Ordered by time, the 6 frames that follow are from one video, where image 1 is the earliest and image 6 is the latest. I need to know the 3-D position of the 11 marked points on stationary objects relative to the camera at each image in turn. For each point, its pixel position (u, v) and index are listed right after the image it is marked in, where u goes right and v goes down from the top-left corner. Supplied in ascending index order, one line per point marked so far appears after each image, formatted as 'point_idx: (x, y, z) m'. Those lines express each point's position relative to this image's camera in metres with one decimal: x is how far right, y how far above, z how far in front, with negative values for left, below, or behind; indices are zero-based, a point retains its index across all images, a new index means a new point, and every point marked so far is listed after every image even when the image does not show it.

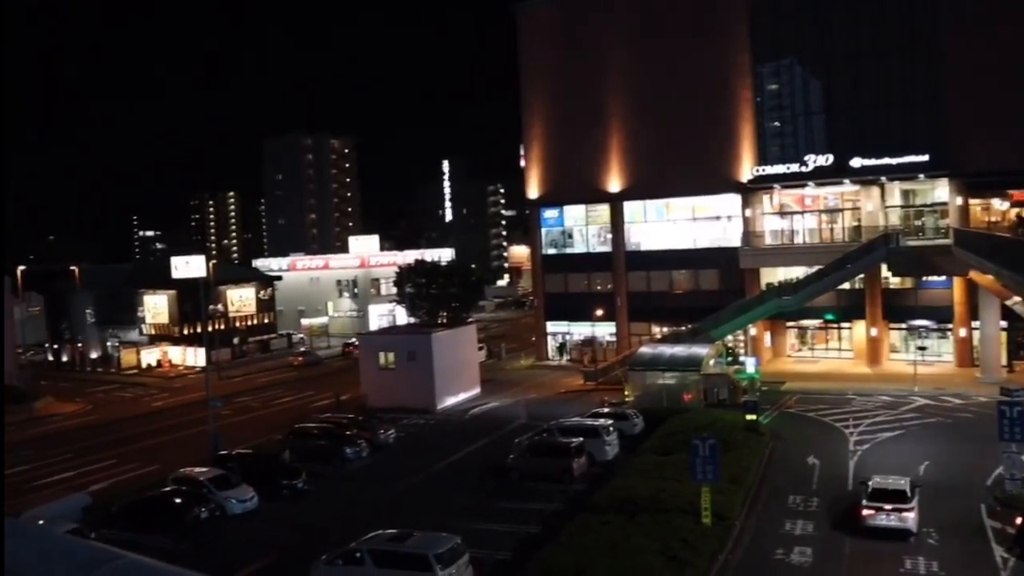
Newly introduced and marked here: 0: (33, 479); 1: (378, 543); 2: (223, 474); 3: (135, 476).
0: (-9.1, -3.6, +17.8) m
1: (-1.6, -3.1, +11.1) m
2: (-4.8, -3.1, +15.6) m
3: (-7.1, -3.6, +17.7) m
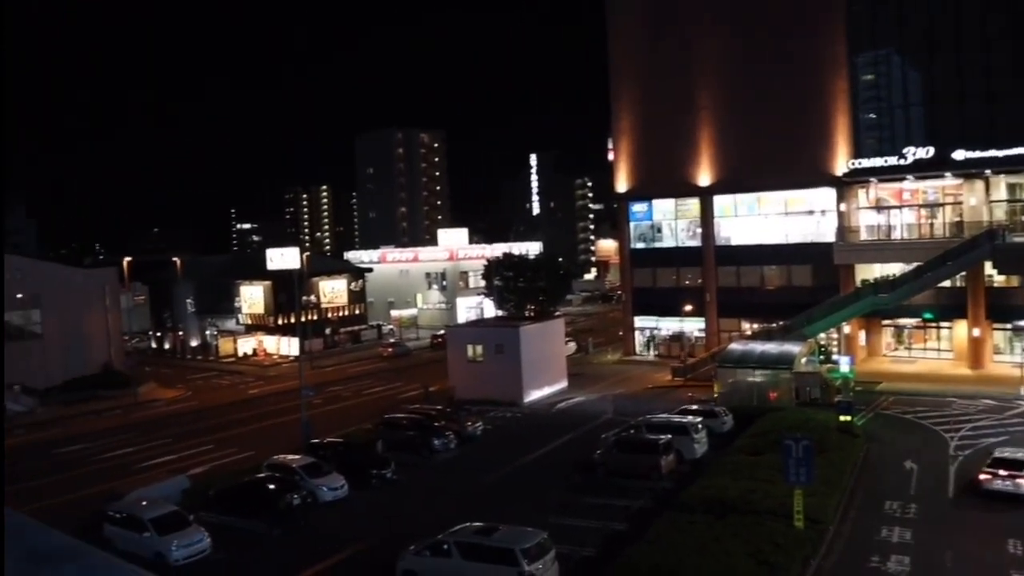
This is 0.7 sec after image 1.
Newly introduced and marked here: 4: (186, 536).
0: (-7.4, -3.4, +18.5) m
1: (-0.6, -3.0, +11.2) m
2: (-3.4, -3.0, +15.9) m
3: (-5.4, -3.4, +18.2) m
4: (-4.4, -3.4, +12.6) m
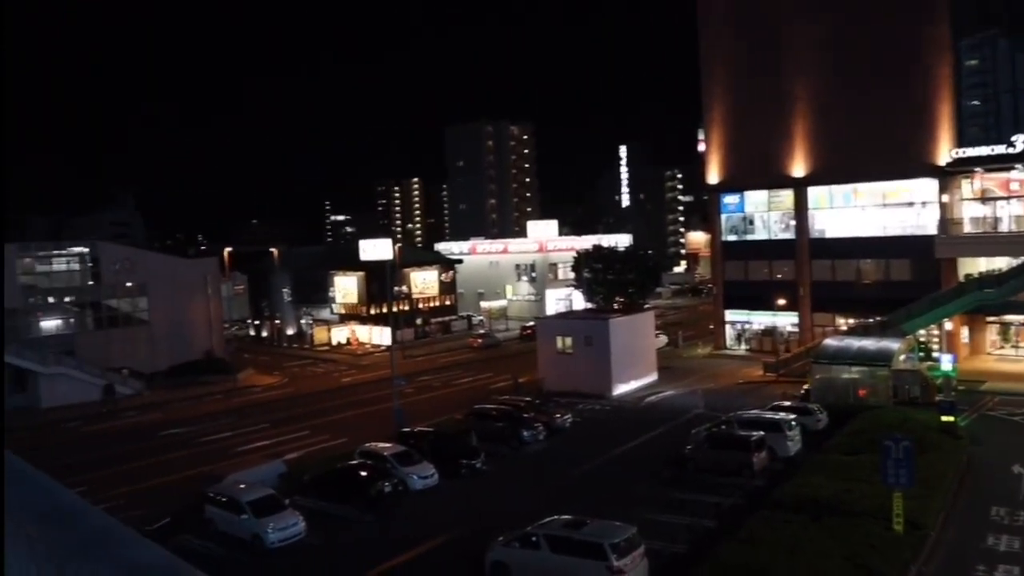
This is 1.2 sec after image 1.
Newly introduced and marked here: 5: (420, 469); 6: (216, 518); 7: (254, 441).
0: (-5.6, -3.2, +19.1) m
1: (+0.5, -2.9, +11.1) m
2: (-1.8, -2.8, +16.1) m
3: (-3.7, -3.2, +18.6) m
4: (-3.2, -3.2, +13.0) m
5: (-1.5, -3.0, +15.6) m
6: (-4.3, -3.3, +13.5) m
7: (-5.4, -3.2, +19.5) m
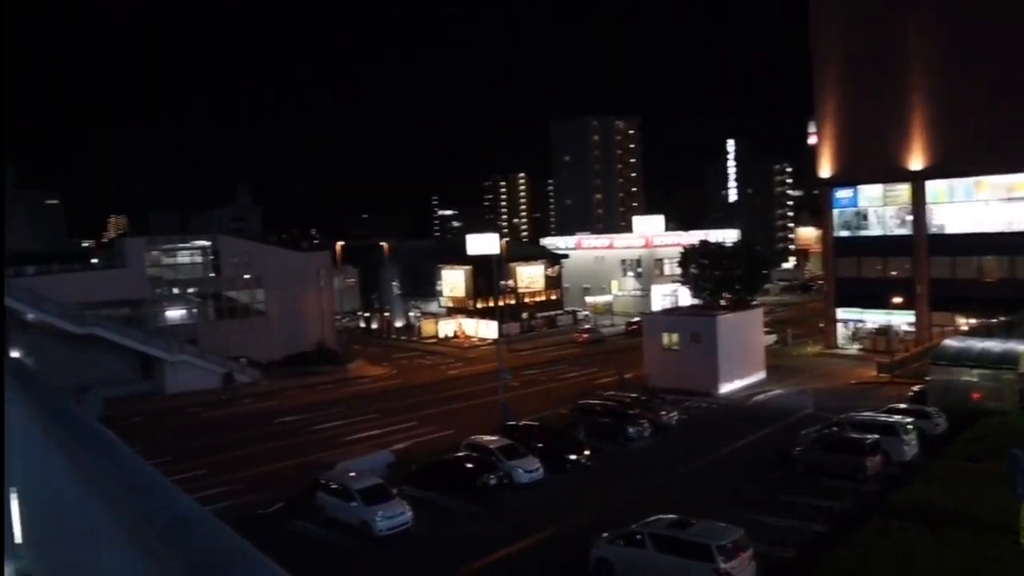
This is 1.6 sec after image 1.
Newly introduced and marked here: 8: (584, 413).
0: (-3.5, -3.1, +19.6) m
1: (+1.7, -2.8, +11.0) m
2: (0.0, -2.7, +16.2) m
3: (-1.6, -3.0, +18.8) m
4: (-1.7, -3.1, +13.2) m
5: (+0.2, -2.9, +15.7) m
6: (-2.8, -3.2, +13.9) m
7: (-3.2, -3.0, +19.9) m
8: (+1.5, -2.6, +19.7) m
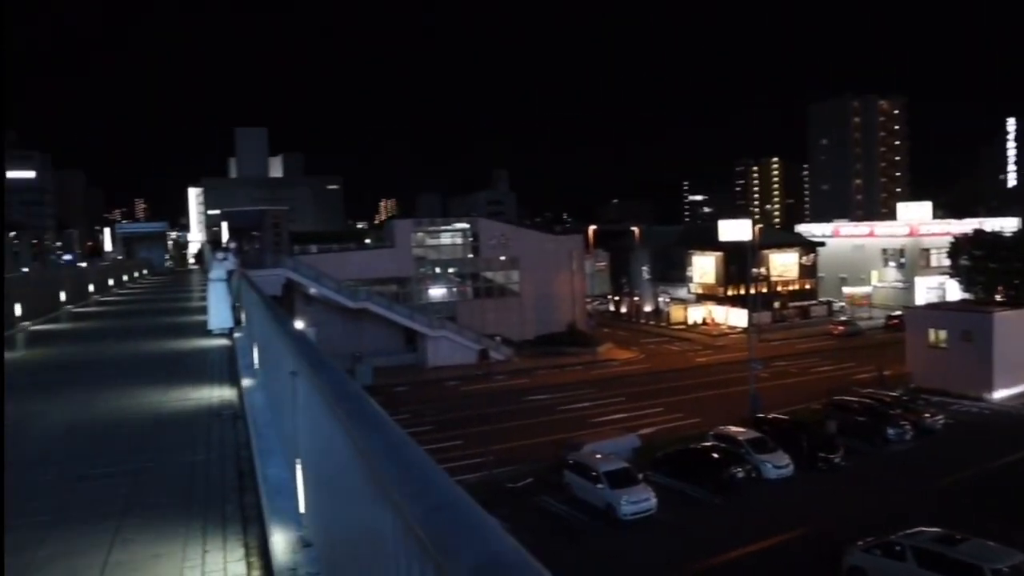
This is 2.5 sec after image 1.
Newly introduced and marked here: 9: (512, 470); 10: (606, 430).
0: (+1.7, -2.7, +19.9) m
1: (+4.5, -2.7, +10.3) m
2: (+4.2, -2.5, +15.8) m
3: (+3.3, -2.8, +18.7) m
4: (+1.8, -2.9, +13.3) m
5: (+4.3, -2.8, +15.2) m
6: (+0.9, -3.0, +14.2) m
7: (+2.1, -2.7, +20.2) m
8: (+6.6, -2.5, +18.8) m
9: (0.0, -3.1, +15.7) m
10: (+1.8, -2.8, +18.3) m
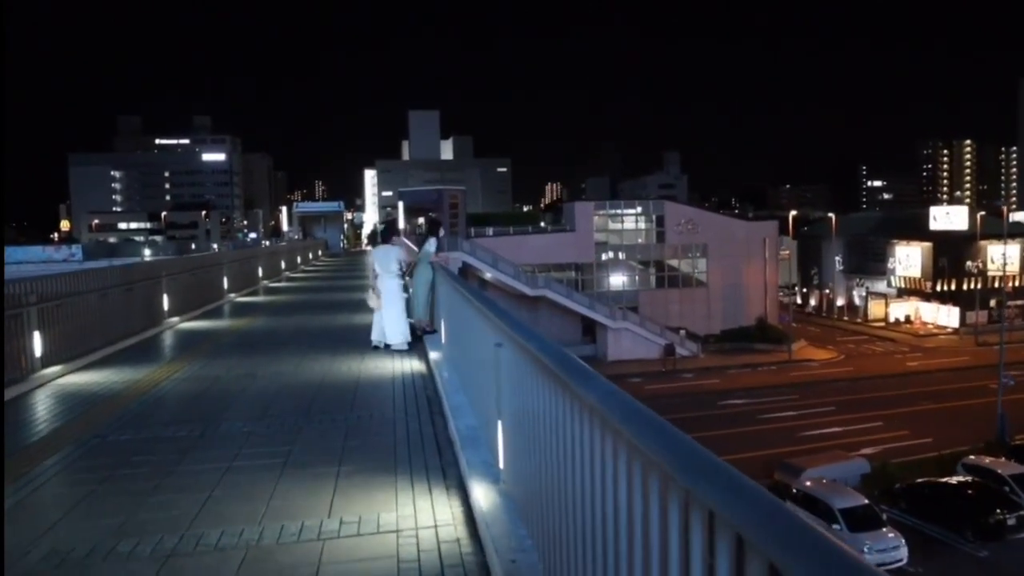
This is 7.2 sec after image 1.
0: (+5.4, -2.6, +17.4) m
1: (+6.5, -2.9, +7.4) m
2: (+7.1, -2.5, +12.9) m
3: (+6.8, -2.7, +15.9) m
4: (+4.3, -2.9, +10.9) m
5: (+7.1, -2.8, +12.3) m
6: (+3.6, -2.9, +11.9) m
7: (+5.8, -2.6, +17.6) m
8: (+10.0, -2.5, +15.4) m
9: (+3.0, -3.0, +13.5) m
10: (+5.2, -2.7, +15.8) m
